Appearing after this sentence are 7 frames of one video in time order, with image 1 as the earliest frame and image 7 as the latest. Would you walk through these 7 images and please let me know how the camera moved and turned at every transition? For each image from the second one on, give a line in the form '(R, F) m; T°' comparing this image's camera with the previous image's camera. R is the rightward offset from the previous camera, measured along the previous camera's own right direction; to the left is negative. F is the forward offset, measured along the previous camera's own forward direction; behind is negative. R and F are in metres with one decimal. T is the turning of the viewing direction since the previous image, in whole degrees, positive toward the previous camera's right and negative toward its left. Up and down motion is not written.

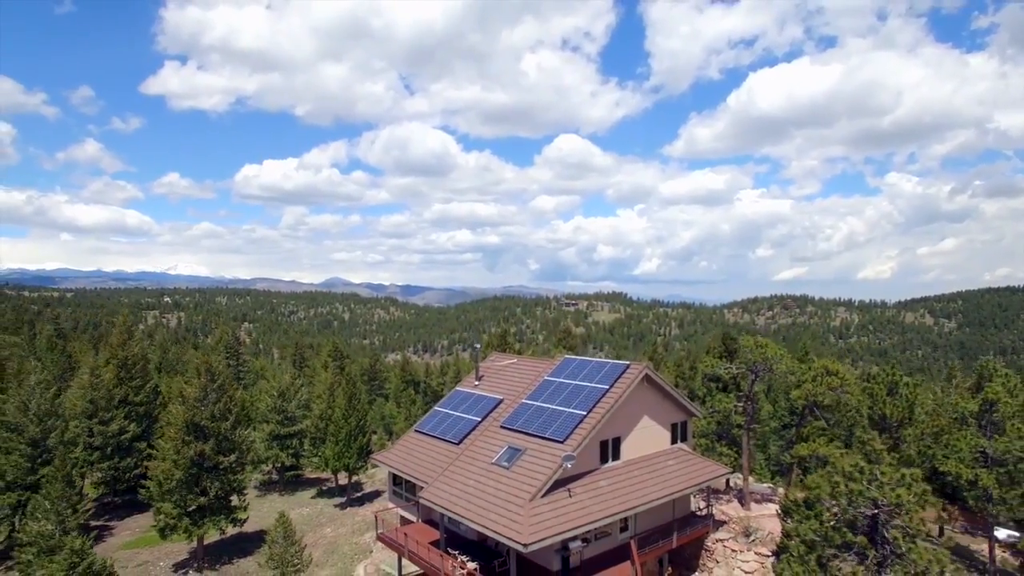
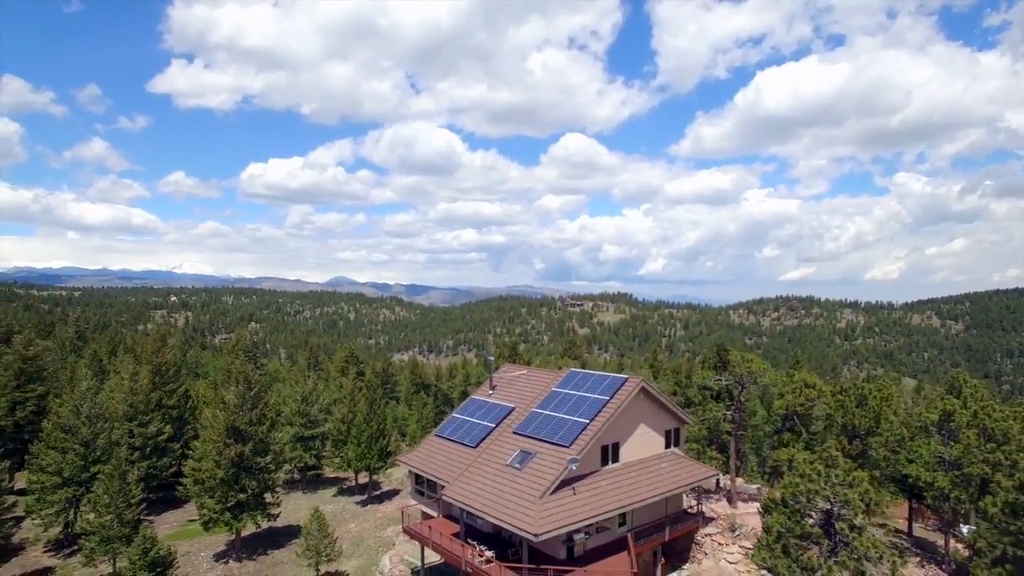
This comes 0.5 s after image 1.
(-0.3, -2.8) m; -1°
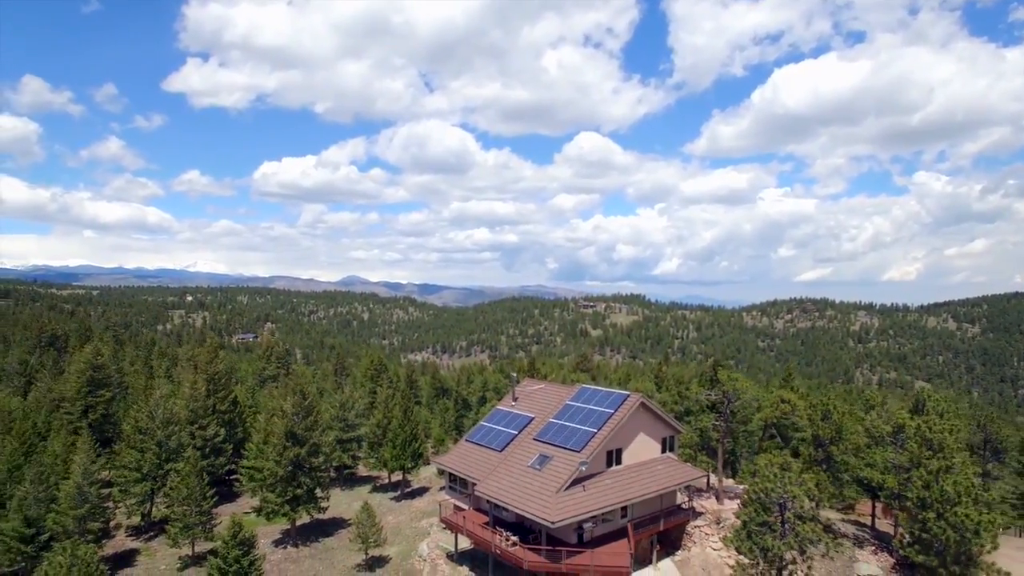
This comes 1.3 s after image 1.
(-0.5, -4.9) m; -1°
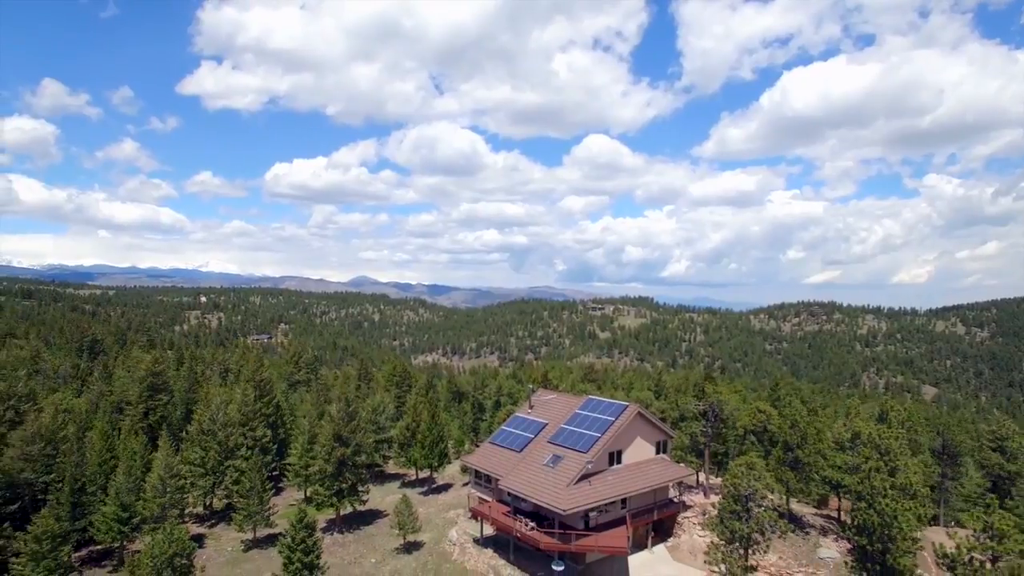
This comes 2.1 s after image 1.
(-0.6, -5.7) m; -1°
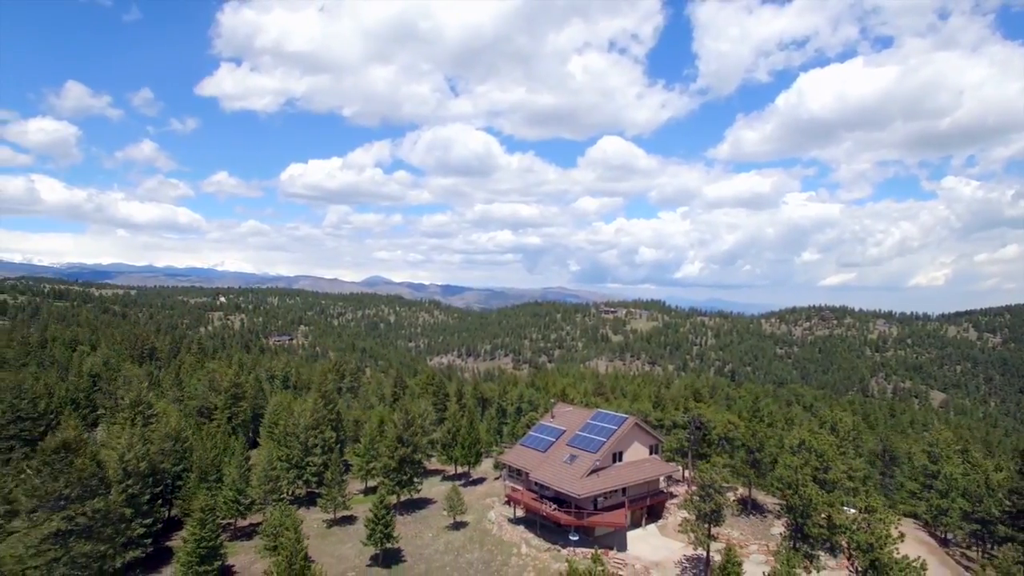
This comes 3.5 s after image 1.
(-1.3, -11.1) m; -1°
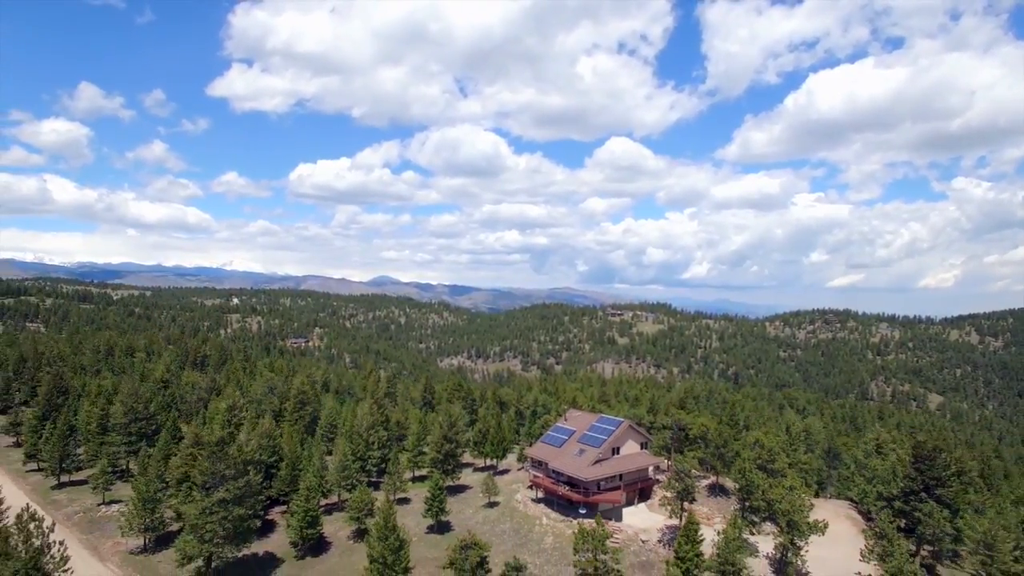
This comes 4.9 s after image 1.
(-1.8, -14.3) m; -1°
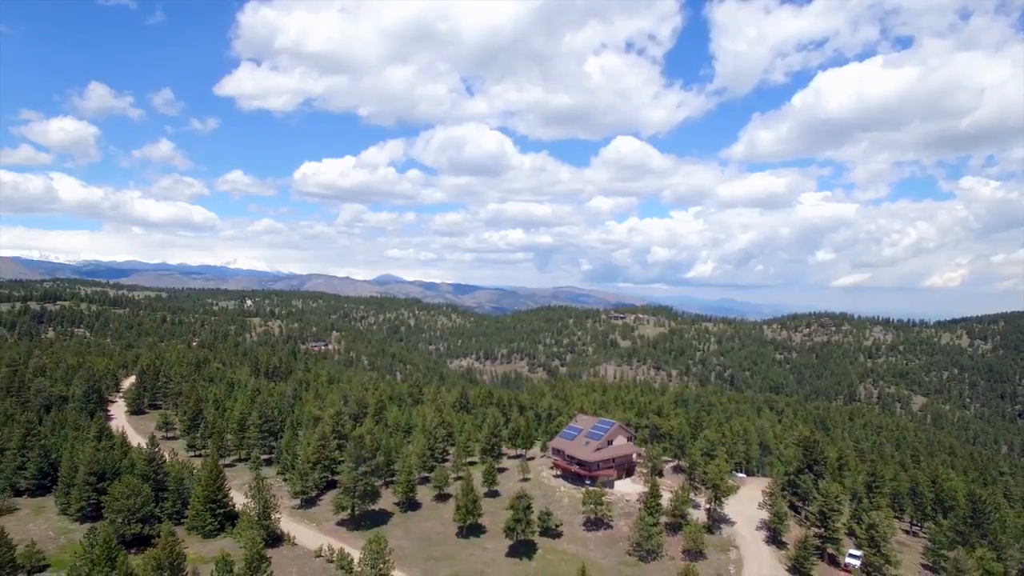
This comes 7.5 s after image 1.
(-3.9, -28.9) m; 0°
